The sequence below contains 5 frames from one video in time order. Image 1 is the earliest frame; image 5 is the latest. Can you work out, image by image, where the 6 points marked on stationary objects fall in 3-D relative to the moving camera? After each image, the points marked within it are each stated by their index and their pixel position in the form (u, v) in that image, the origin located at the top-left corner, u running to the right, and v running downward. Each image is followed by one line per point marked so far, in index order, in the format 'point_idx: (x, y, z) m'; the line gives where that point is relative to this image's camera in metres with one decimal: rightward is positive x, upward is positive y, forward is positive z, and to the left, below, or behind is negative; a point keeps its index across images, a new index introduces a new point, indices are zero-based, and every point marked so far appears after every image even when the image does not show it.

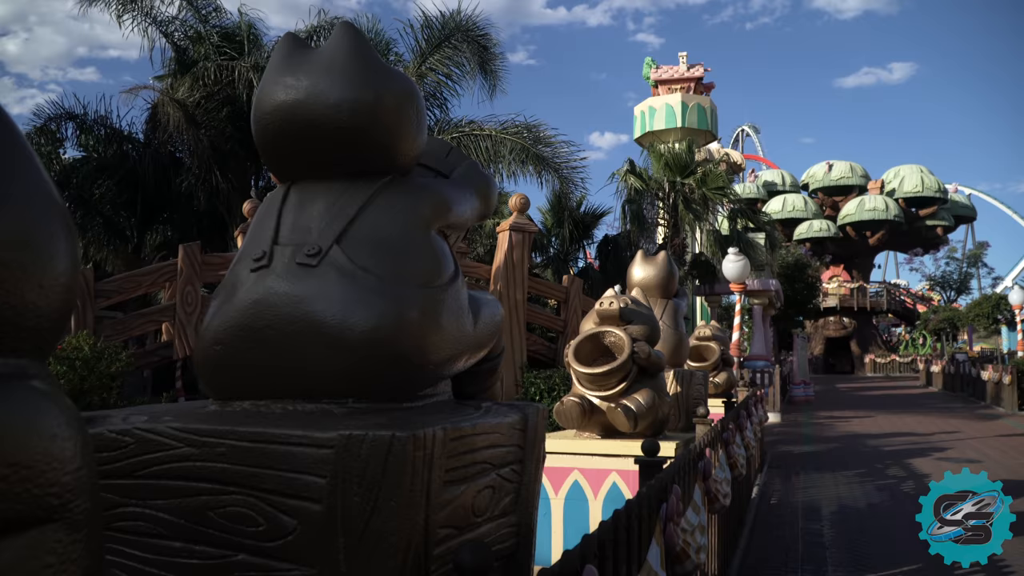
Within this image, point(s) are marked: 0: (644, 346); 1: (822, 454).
0: (+0.6, -0.3, +3.7) m
1: (+3.4, -1.8, +8.6) m
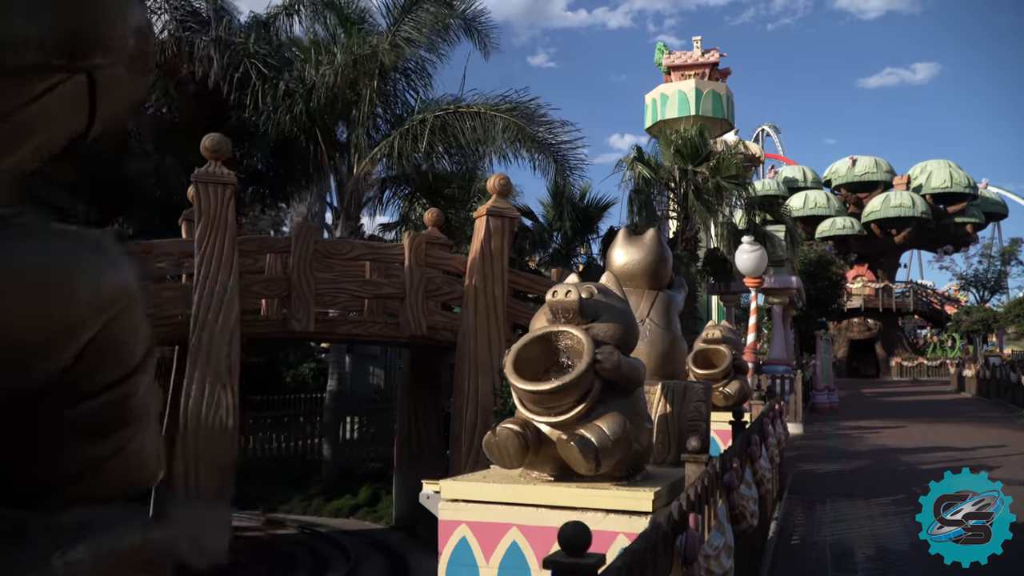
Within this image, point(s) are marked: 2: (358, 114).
0: (+0.3, -0.2, +2.6) m
1: (+3.2, -1.8, +7.5) m
2: (-1.8, +2.0, +9.2) m
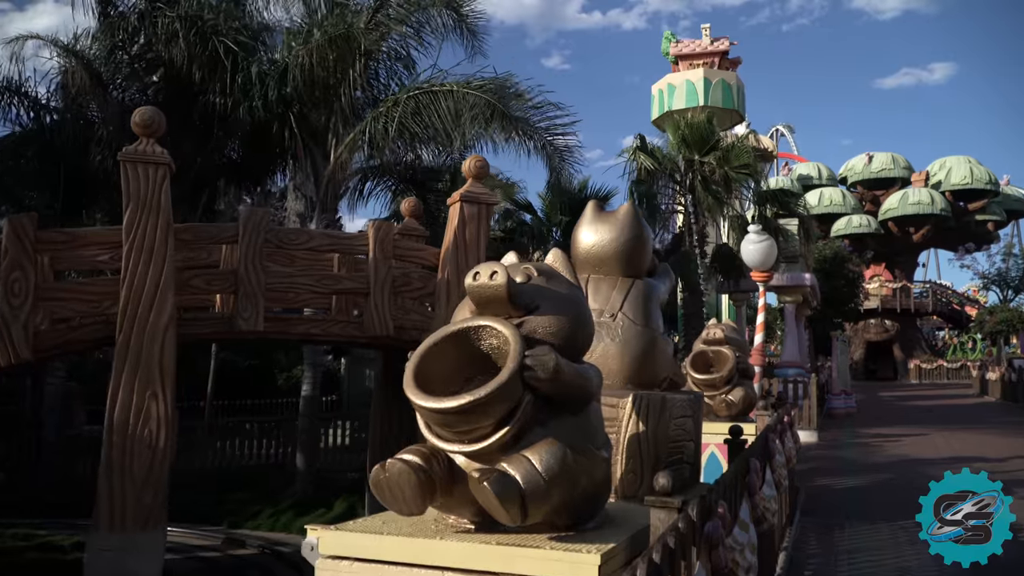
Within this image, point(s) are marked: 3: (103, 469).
0: (+0.1, -0.2, +1.9) m
1: (+3.1, -1.7, +6.7) m
2: (-1.9, +2.0, +8.6) m
3: (-2.6, -1.1, +5.0) m
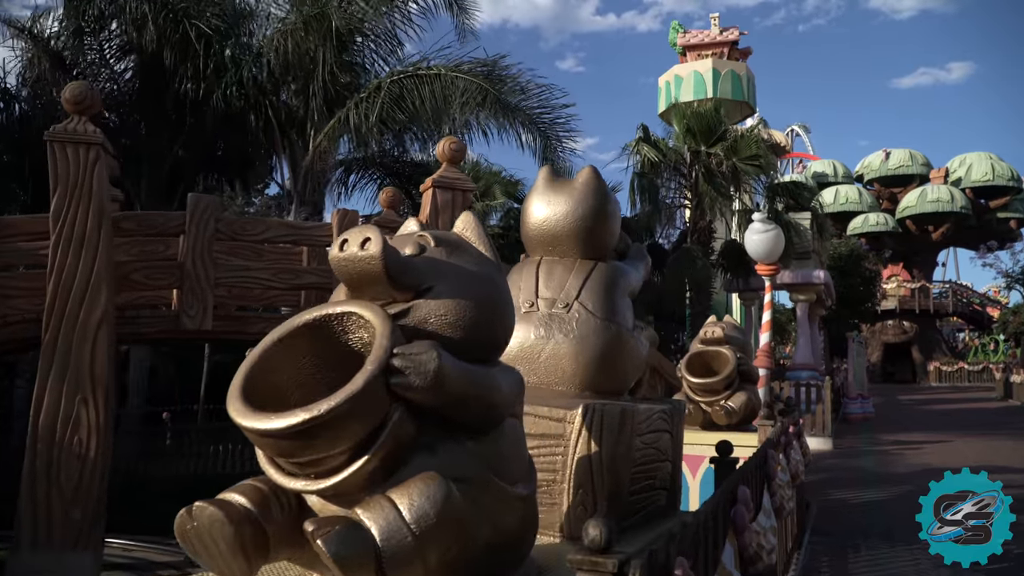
0: (-0.2, -0.1, +1.3) m
1: (+2.9, -1.7, +6.1) m
2: (-2.0, +2.1, +8.0) m
3: (-2.7, -1.1, +4.4) m
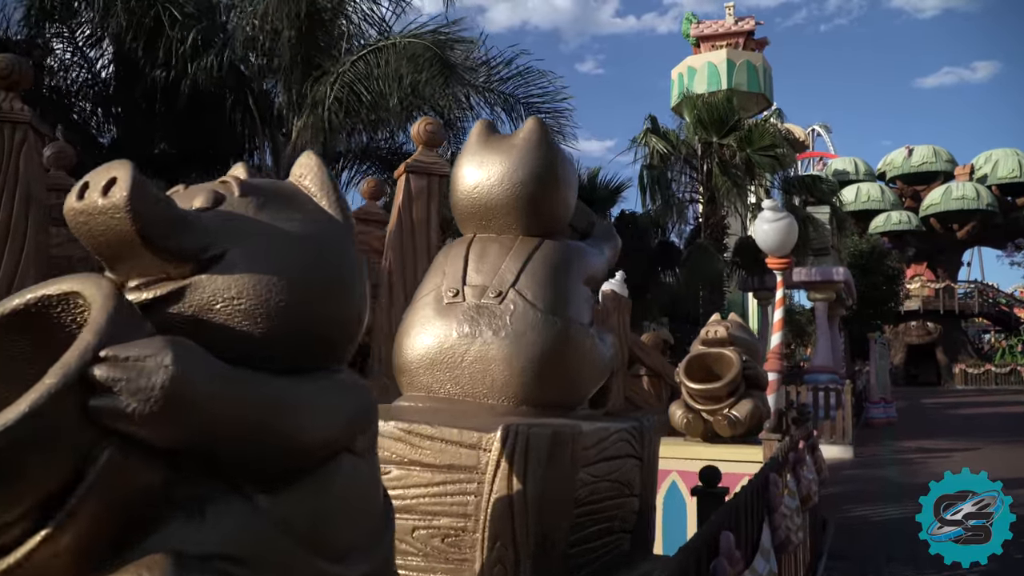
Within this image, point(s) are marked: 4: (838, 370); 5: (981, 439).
0: (-0.4, -0.1, +0.8) m
1: (+2.8, -1.6, +5.5) m
2: (-2.1, +2.1, +7.6) m
3: (-2.9, -1.1, +4.0) m
4: (+4.8, -1.2, +11.8) m
5: (+6.8, -2.2, +11.5) m
